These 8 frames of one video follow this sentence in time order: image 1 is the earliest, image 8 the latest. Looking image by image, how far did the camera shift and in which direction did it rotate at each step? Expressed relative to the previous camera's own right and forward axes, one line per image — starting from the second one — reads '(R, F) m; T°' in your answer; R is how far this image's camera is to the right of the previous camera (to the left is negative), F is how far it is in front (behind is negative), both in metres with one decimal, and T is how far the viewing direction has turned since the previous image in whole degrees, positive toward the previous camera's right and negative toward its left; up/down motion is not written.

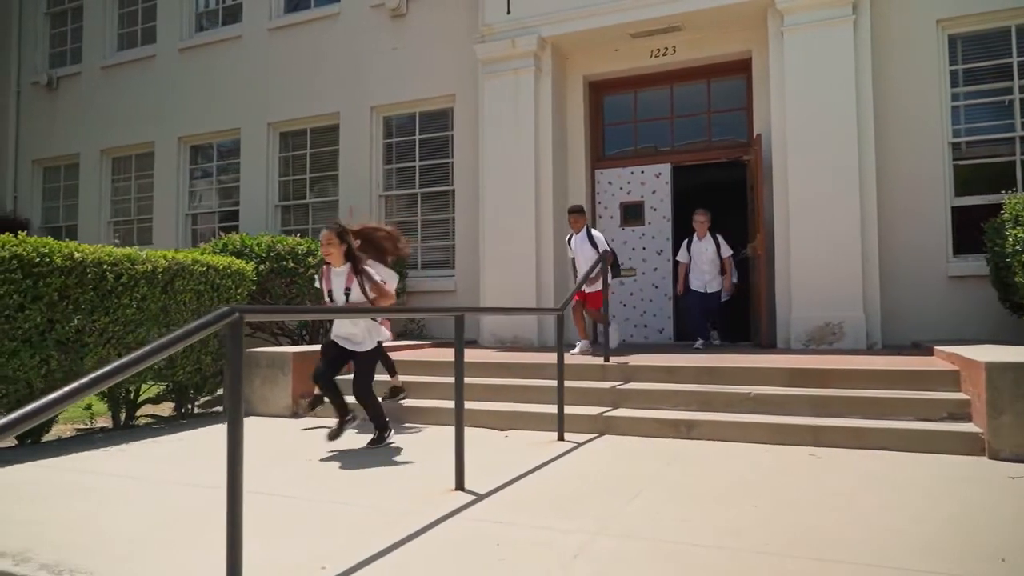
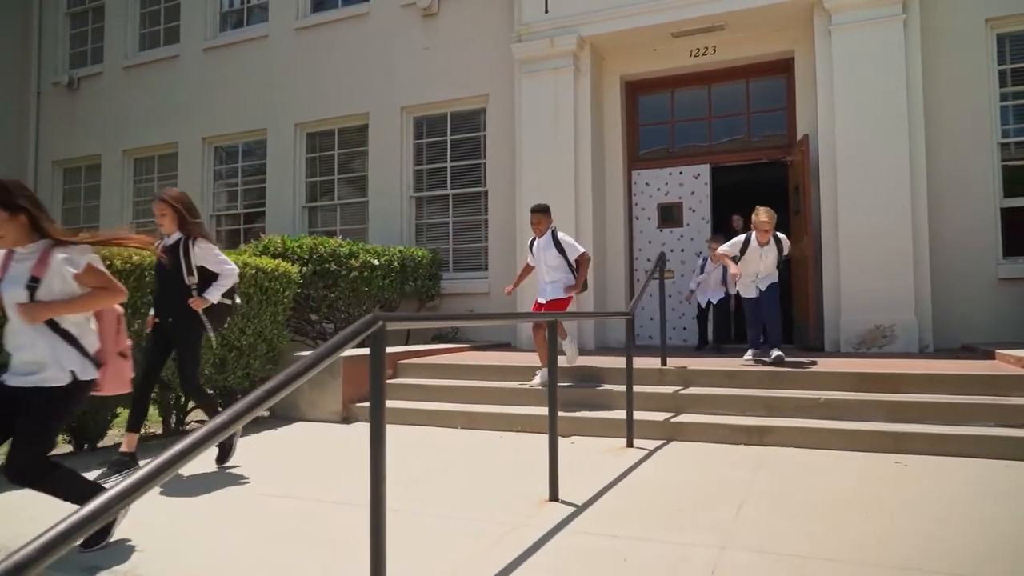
(-0.5, +0.1) m; 0°
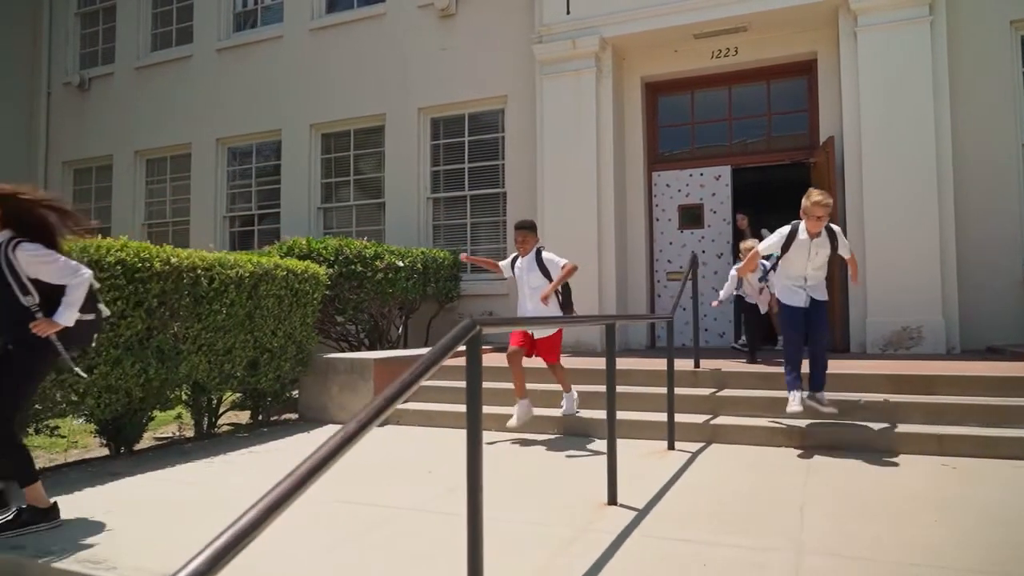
(-0.3, 0.0) m; 0°
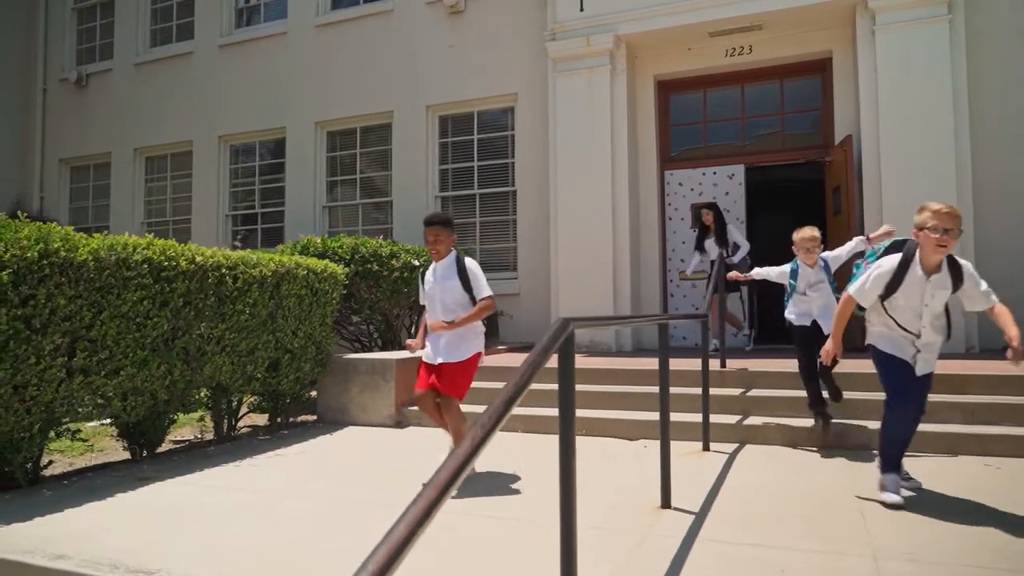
(-0.3, +0.1) m; +1°
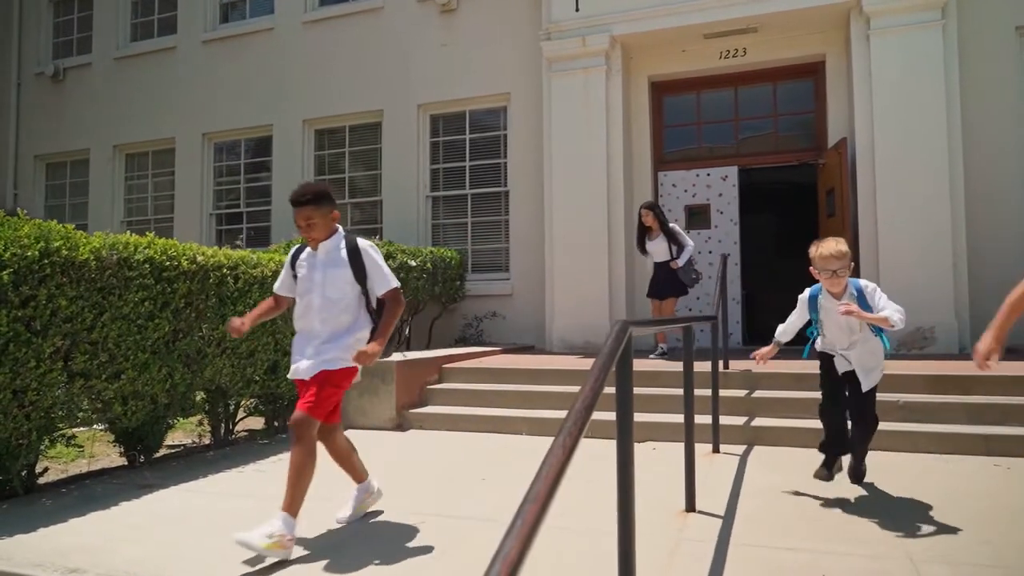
(-0.2, +0.1) m; +2°
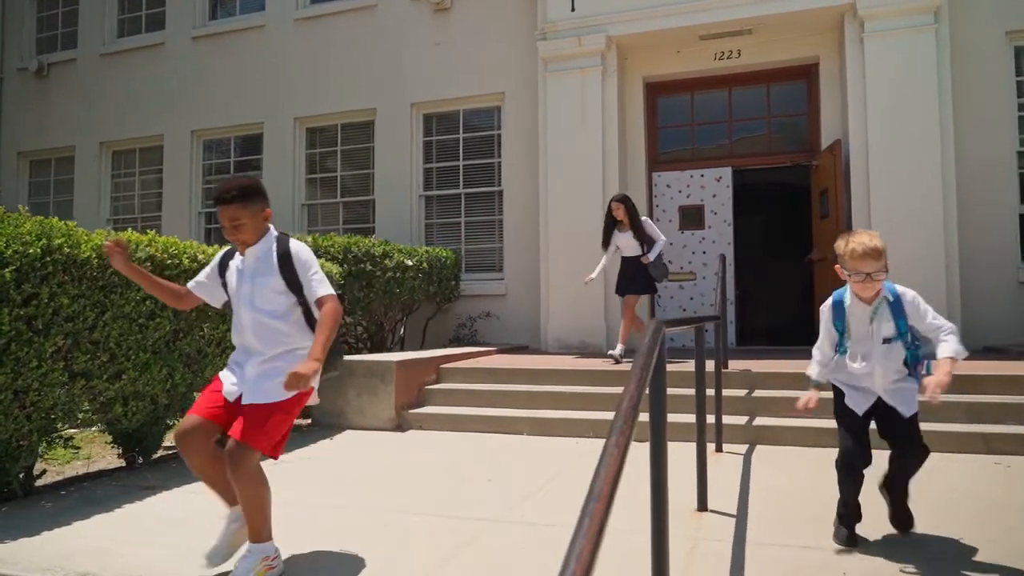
(-0.2, 0.0) m; +1°
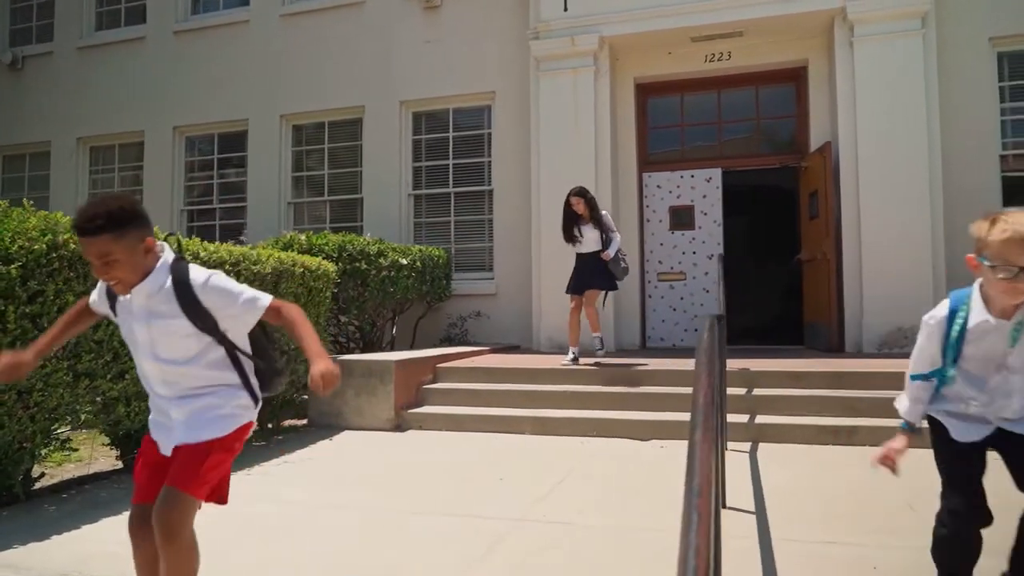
(-0.2, 0.0) m; +2°
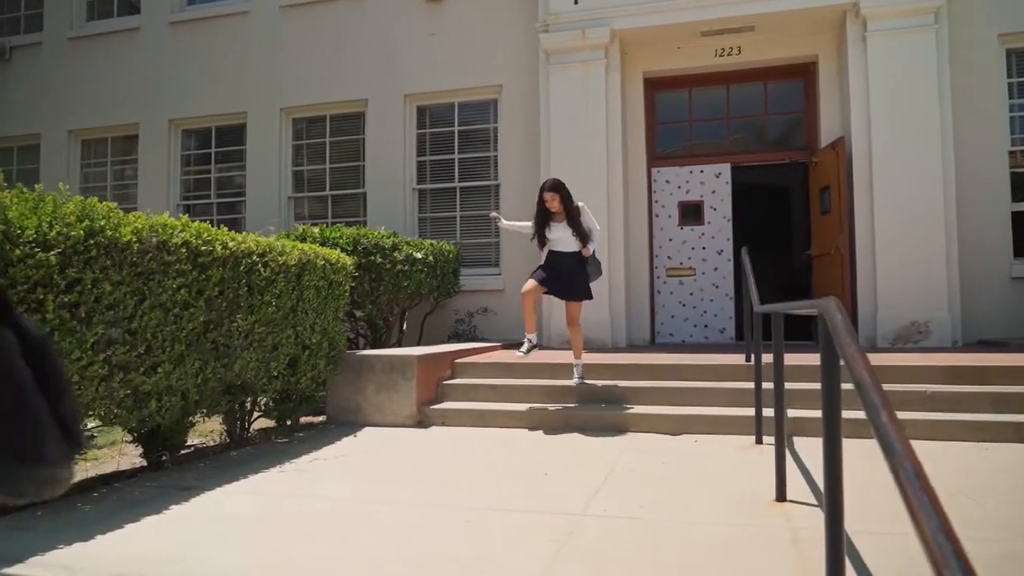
(-0.4, +0.1) m; +2°
